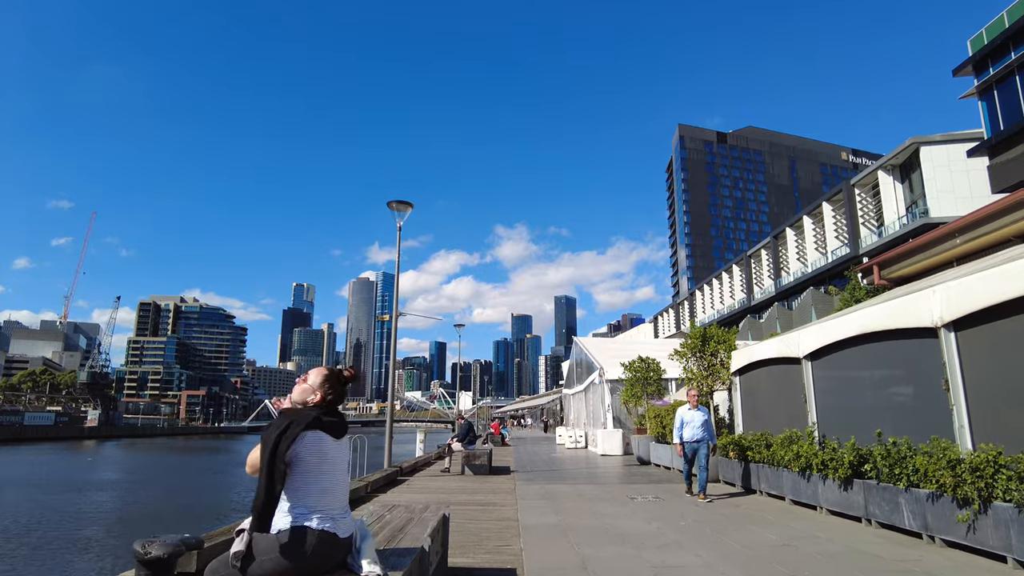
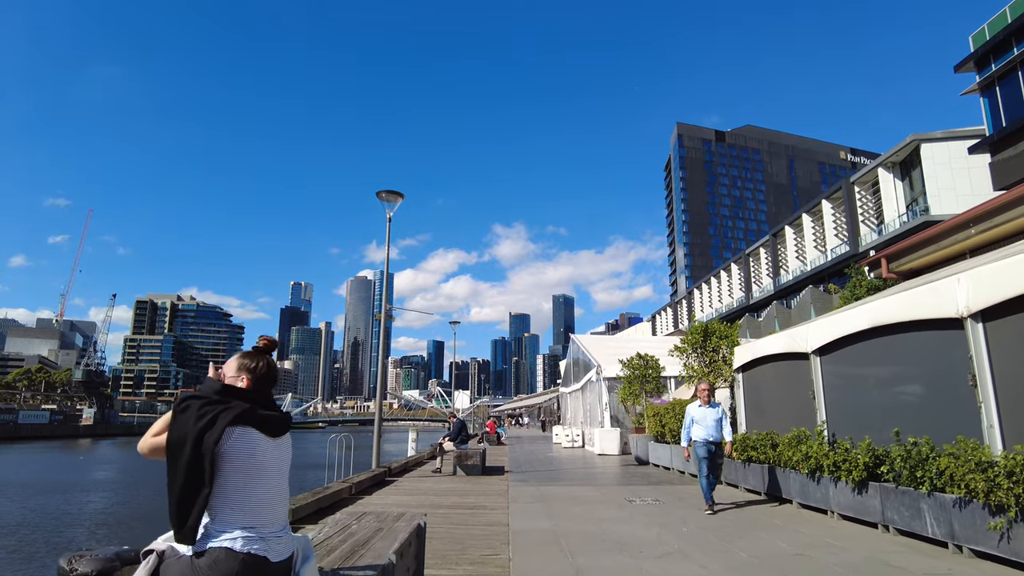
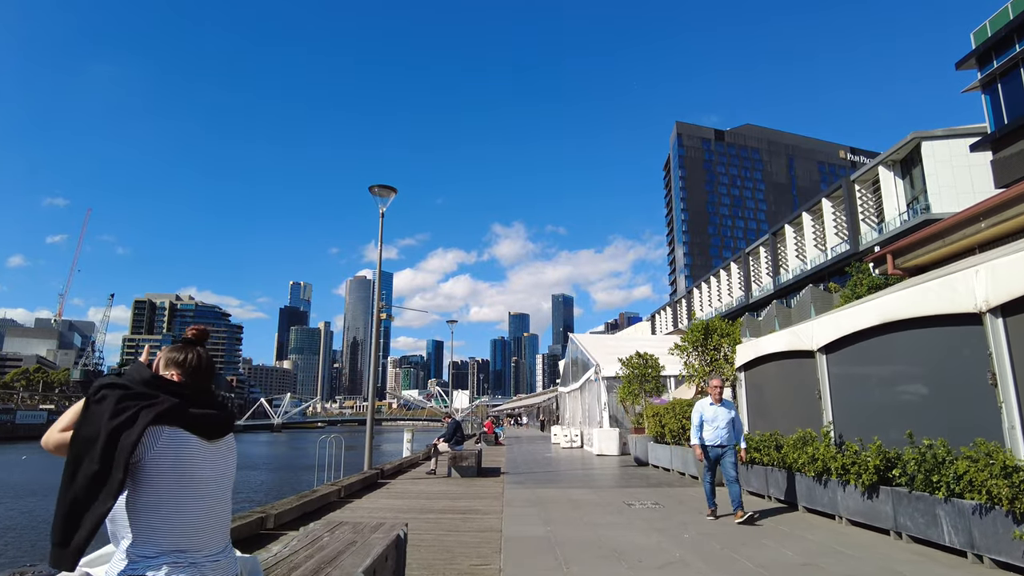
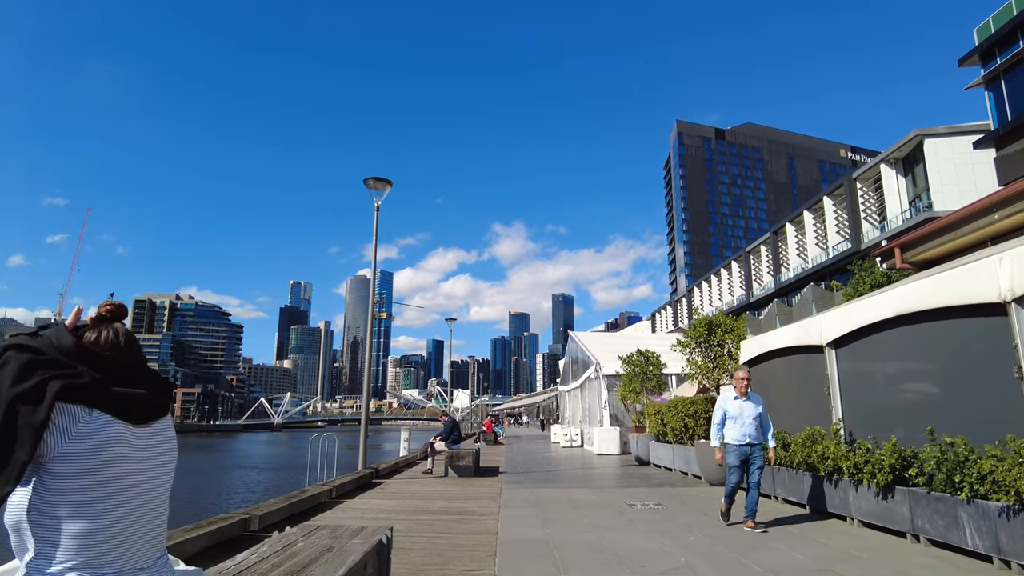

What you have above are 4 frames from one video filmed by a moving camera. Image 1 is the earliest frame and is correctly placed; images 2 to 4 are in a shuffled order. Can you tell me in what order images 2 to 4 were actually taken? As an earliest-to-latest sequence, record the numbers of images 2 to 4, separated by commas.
2, 3, 4
